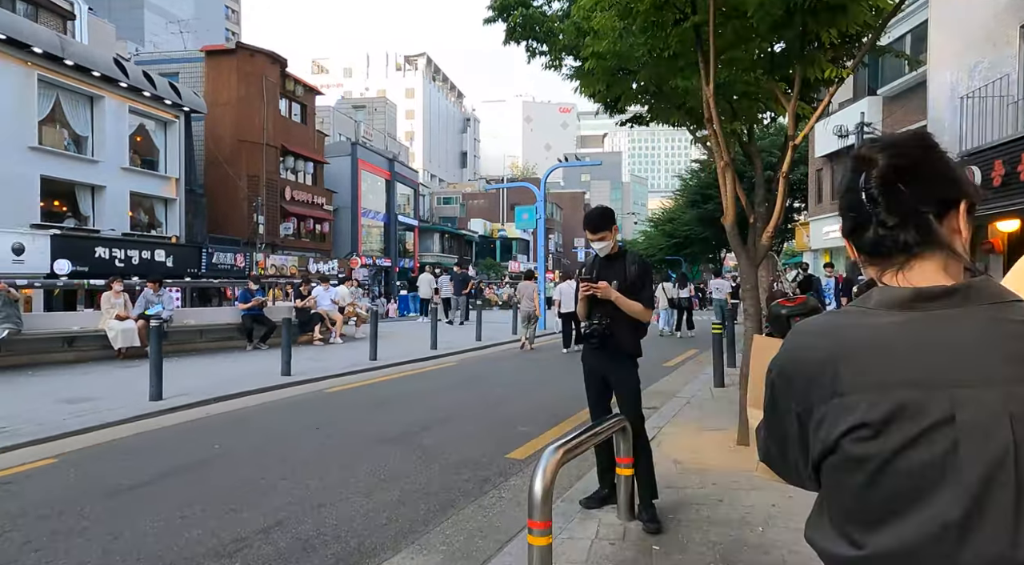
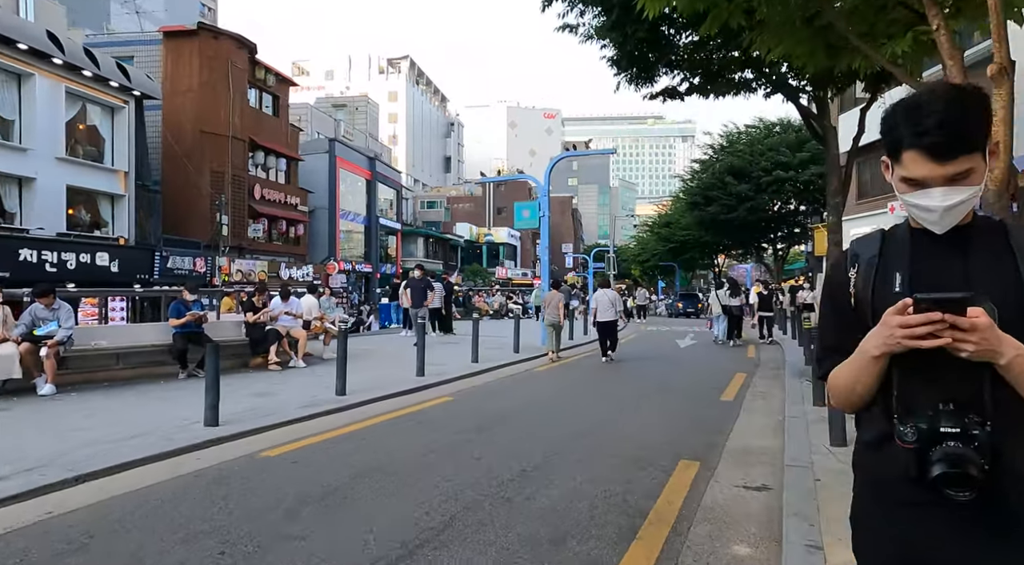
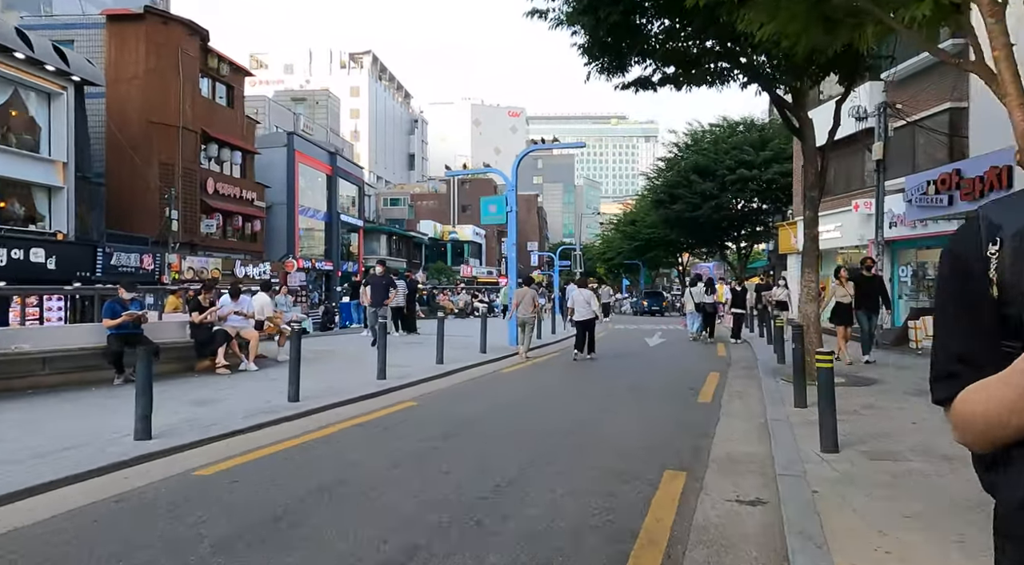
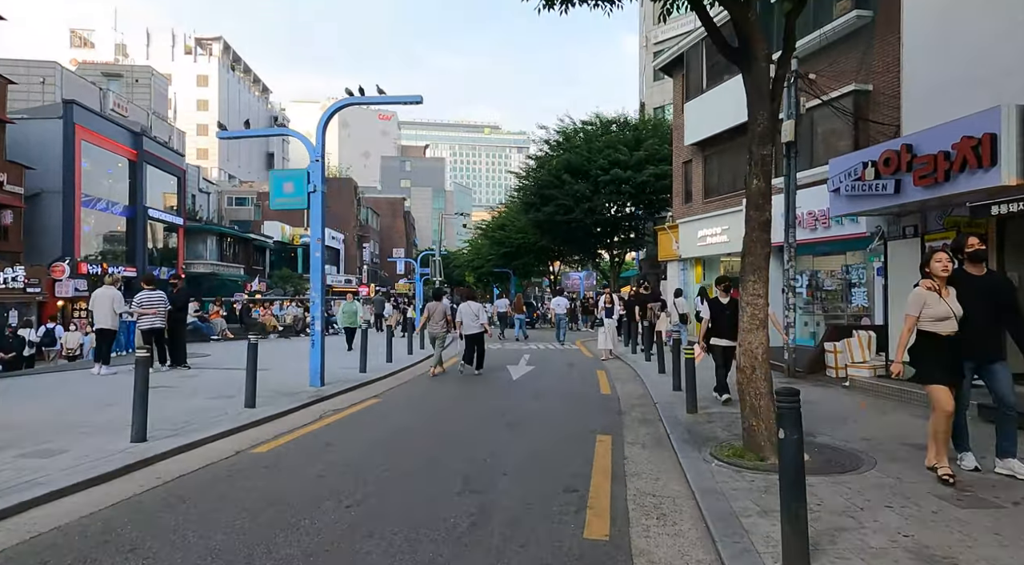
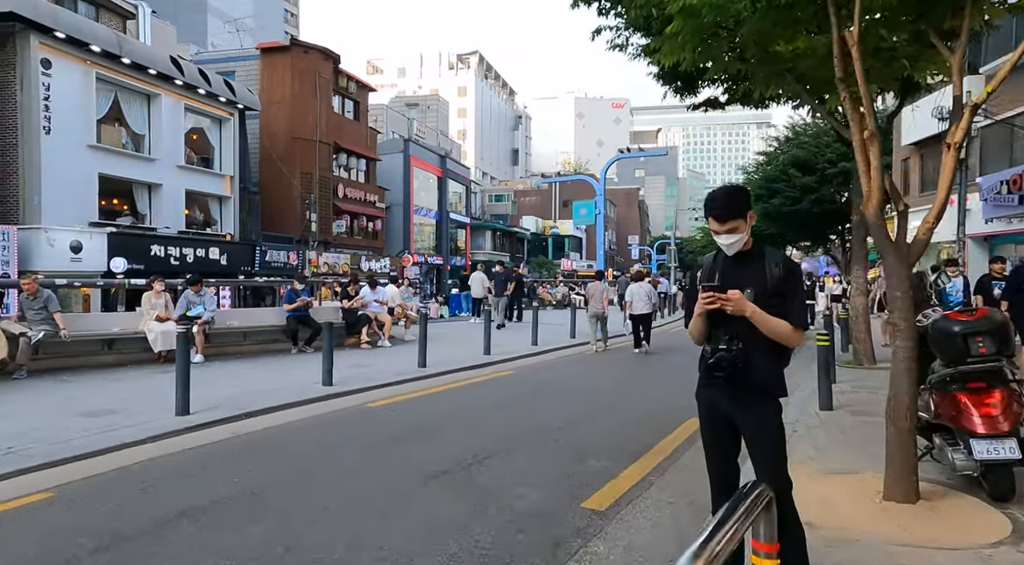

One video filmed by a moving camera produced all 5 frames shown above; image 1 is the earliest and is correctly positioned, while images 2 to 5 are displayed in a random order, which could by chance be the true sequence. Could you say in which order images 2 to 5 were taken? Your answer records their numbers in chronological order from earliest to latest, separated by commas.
5, 2, 3, 4
